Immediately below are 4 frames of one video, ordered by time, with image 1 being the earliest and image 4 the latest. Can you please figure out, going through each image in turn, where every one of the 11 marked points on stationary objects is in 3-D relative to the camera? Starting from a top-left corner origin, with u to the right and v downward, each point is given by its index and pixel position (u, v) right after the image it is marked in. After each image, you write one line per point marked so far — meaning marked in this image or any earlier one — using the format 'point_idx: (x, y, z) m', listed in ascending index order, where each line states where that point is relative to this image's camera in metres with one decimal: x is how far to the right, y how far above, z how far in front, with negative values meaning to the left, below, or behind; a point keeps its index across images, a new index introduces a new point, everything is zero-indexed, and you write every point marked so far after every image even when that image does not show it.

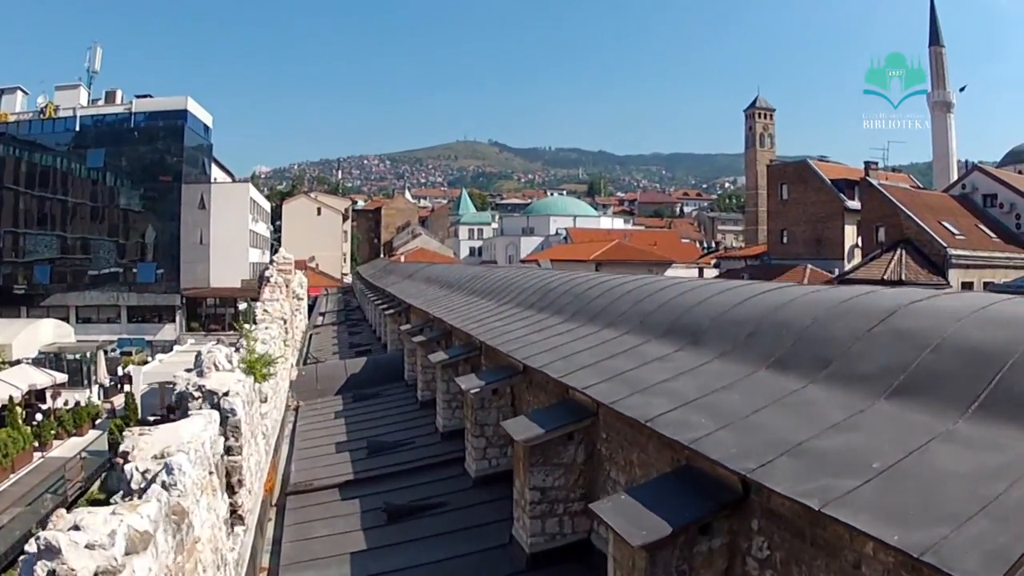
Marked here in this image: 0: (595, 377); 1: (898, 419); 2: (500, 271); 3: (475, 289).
0: (+0.5, -0.5, +4.5) m
1: (+1.4, -0.5, +2.8) m
2: (-0.2, +0.3, +12.2) m
3: (-0.6, 0.0, +11.0) m
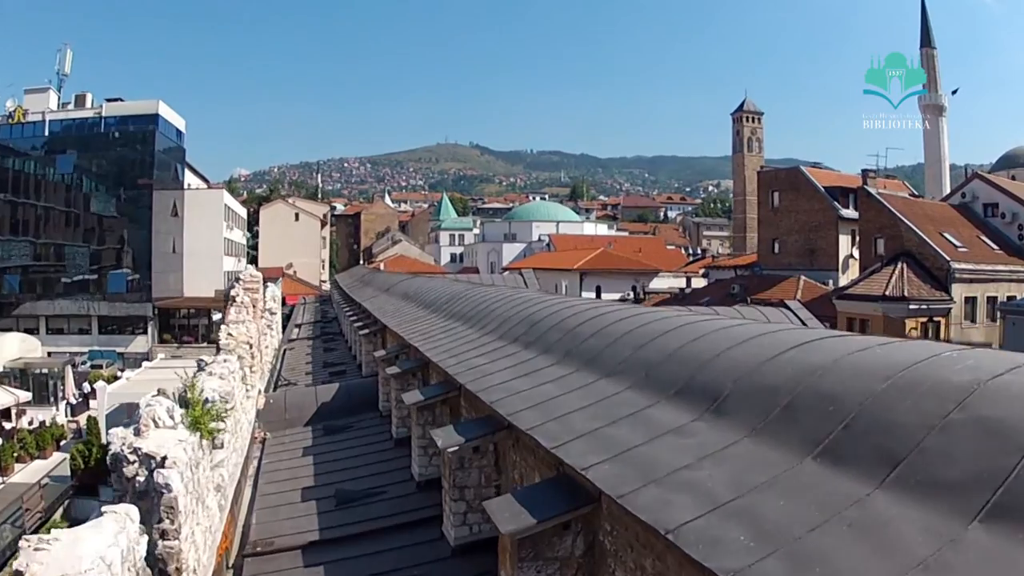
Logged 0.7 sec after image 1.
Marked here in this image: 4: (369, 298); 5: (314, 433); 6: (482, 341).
0: (+0.4, -0.8, +3.8) m
1: (+1.4, -0.8, +2.1) m
2: (-0.4, 0.0, +11.5) m
3: (-0.8, -0.3, +10.3) m
4: (-3.6, -0.2, +19.3) m
5: (-2.7, -1.9, +10.3) m
6: (-0.3, -0.5, +7.8) m
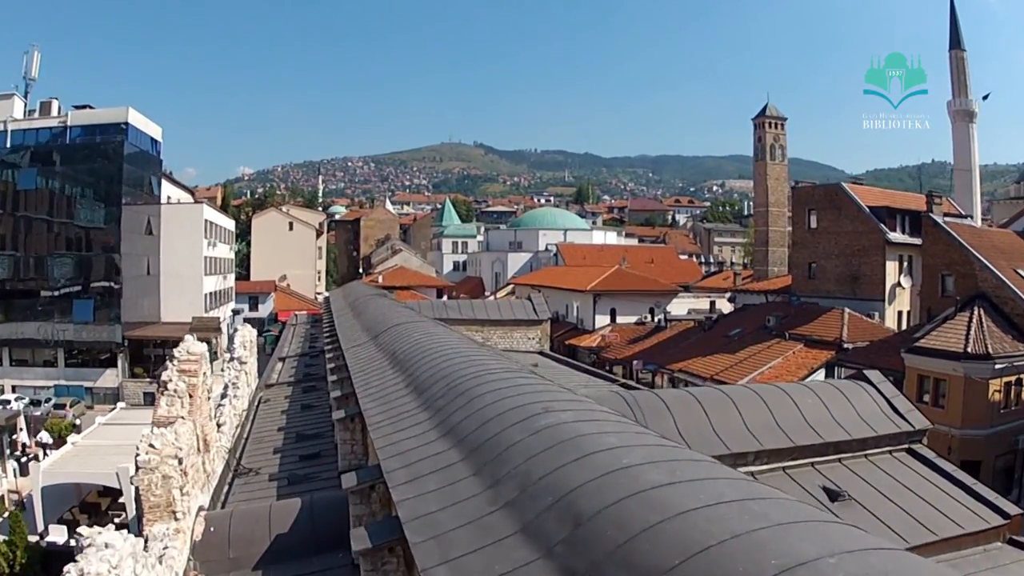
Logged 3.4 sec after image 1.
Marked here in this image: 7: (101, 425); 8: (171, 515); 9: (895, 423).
0: (+0.6, -1.8, +1.0) m
1: (+1.6, -1.8, -0.6) m
2: (-0.2, -1.0, +8.8) m
3: (-0.6, -1.3, +7.6) m
4: (-3.4, -1.2, +16.6) m
5: (-2.5, -3.0, +7.6) m
6: (-0.1, -1.6, +5.1) m
7: (-9.3, -3.1, +17.4) m
8: (-3.6, -2.4, +8.0) m
9: (+5.5, -1.9, +10.9) m
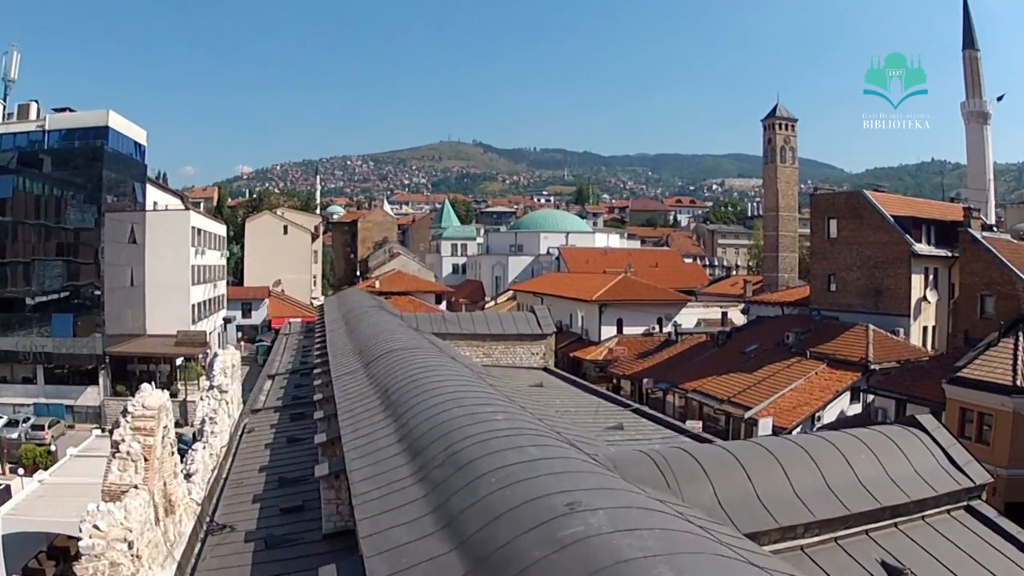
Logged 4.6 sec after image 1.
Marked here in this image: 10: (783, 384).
0: (+0.7, -2.3, -0.3) m
1: (+1.7, -2.3, -1.9) m
2: (-0.1, -1.5, +7.4) m
3: (-0.5, -1.8, +6.2) m
4: (-3.3, -1.6, +15.3) m
5: (-2.4, -3.4, +6.3) m
6: (0.0, -2.0, +3.8) m
7: (-9.2, -3.5, +16.1) m
8: (-3.5, -2.8, +6.7) m
9: (+5.6, -2.4, +9.6) m
10: (+7.0, -2.5, +19.8) m
